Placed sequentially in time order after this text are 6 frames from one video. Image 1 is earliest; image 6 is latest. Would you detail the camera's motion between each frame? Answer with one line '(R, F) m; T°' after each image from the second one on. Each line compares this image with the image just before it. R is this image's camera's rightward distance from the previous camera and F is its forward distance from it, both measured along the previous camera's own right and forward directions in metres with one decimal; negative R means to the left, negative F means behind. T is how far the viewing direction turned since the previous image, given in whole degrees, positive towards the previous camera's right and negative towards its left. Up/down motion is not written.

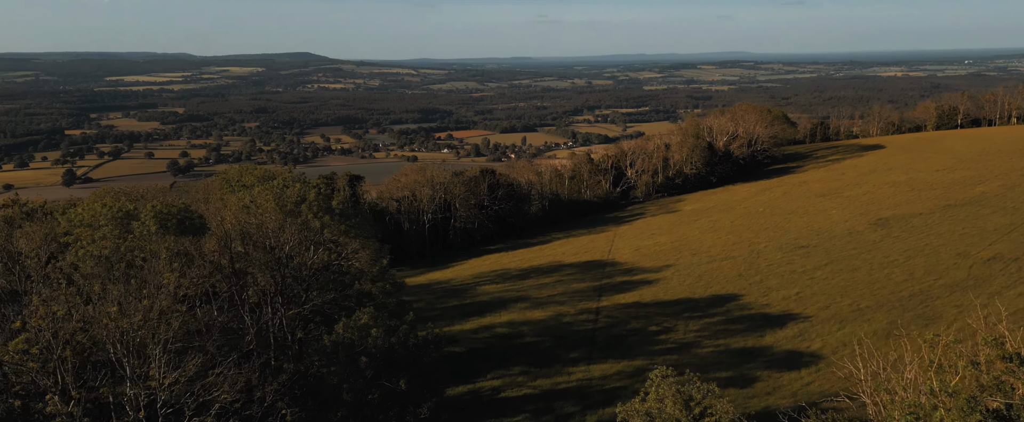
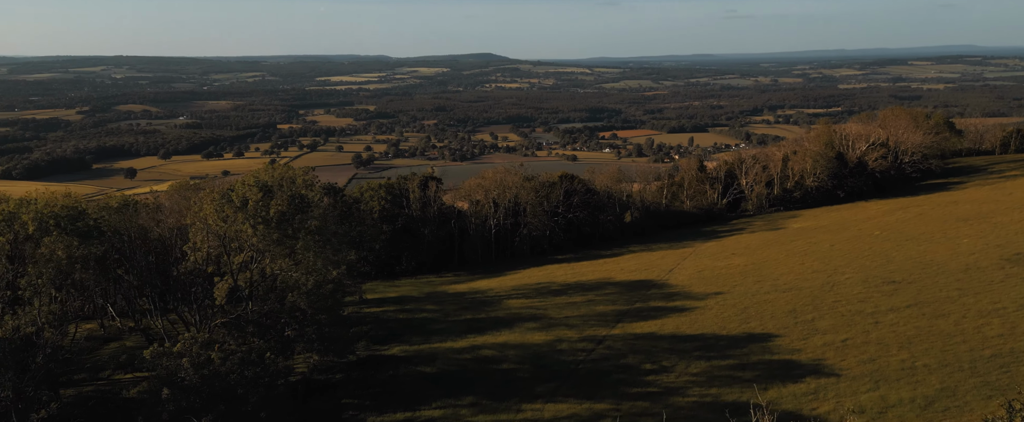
(+18.1, +5.9) m; -19°
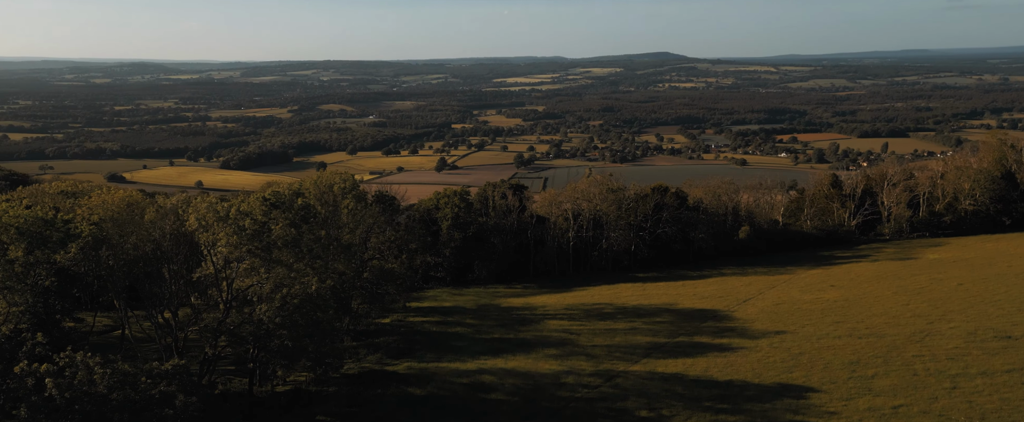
(+14.4, +6.8) m; -17°
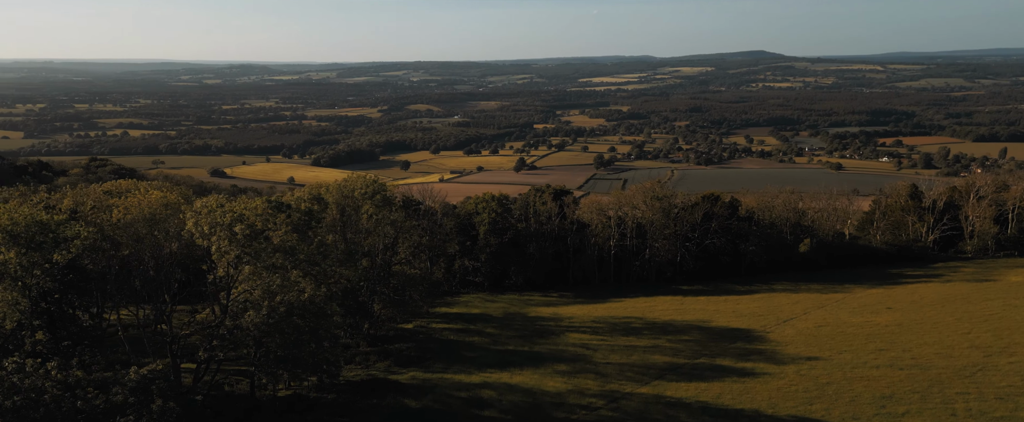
(+6.5, +3.3) m; -8°
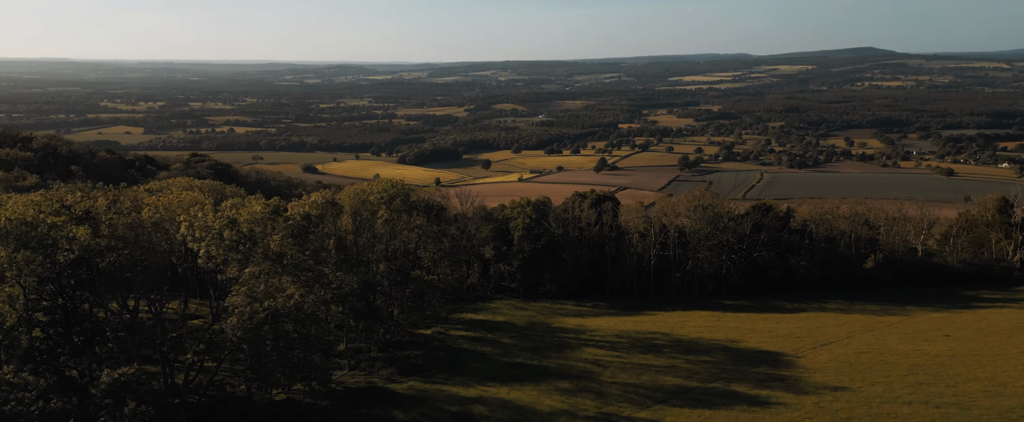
(+6.7, +3.6) m; -9°
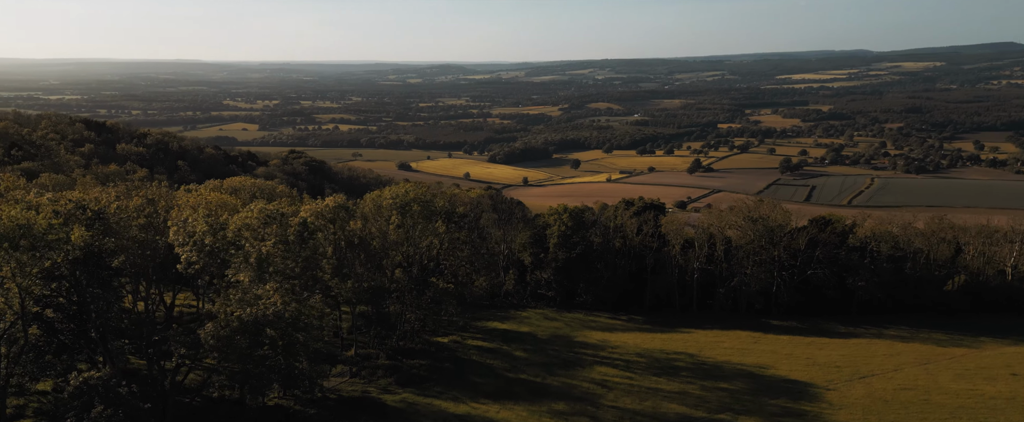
(+7.0, +4.6) m; -9°
